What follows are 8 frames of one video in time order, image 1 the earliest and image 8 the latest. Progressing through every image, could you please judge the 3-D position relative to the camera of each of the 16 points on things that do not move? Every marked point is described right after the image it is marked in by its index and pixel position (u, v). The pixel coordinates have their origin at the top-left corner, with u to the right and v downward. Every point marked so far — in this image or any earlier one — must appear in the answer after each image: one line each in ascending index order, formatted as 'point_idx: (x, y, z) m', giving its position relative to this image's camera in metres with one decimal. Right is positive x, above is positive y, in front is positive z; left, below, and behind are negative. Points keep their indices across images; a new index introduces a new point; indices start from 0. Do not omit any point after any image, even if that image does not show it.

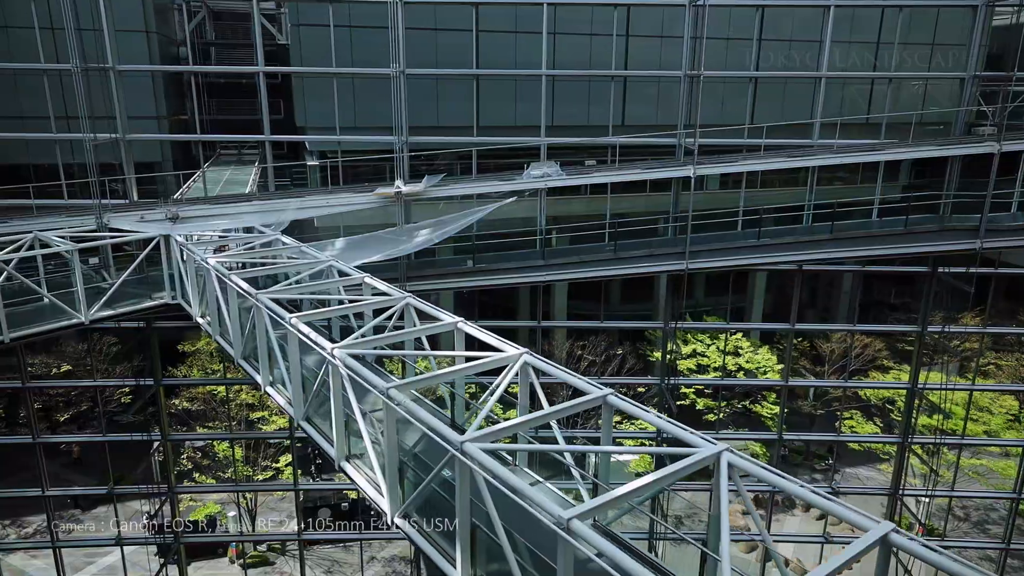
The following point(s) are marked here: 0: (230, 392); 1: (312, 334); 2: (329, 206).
0: (-6.1, -2.3, +14.4) m
1: (-1.7, -0.4, +5.8) m
2: (-2.7, +1.2, +10.0) m
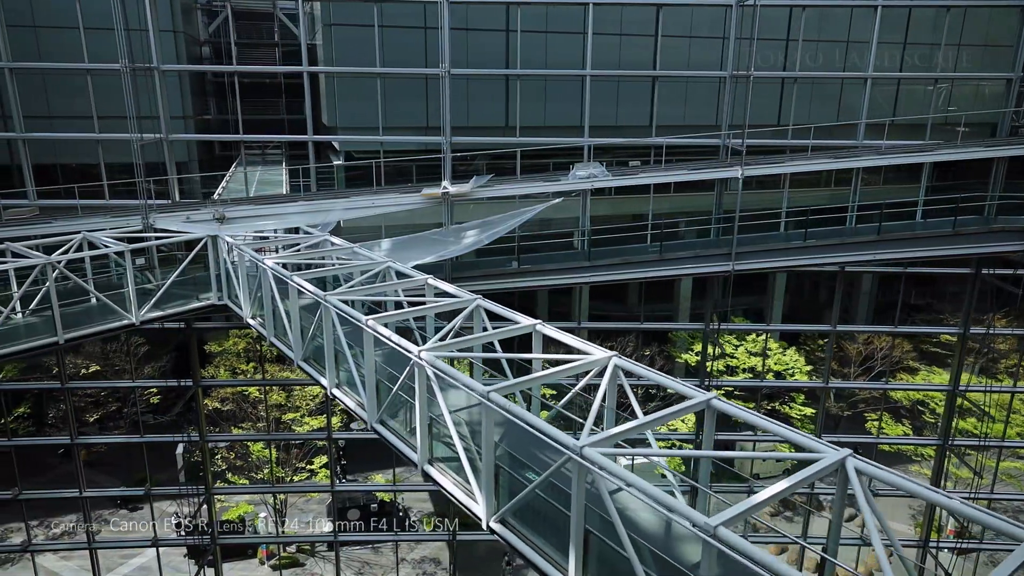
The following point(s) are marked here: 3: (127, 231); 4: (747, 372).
0: (-5.4, -2.3, +14.4) m
1: (-1.0, -0.4, +5.8) m
2: (-2.0, +1.2, +10.0) m
3: (-5.4, +0.8, +9.3) m
4: (+5.5, -2.0, +15.7) m
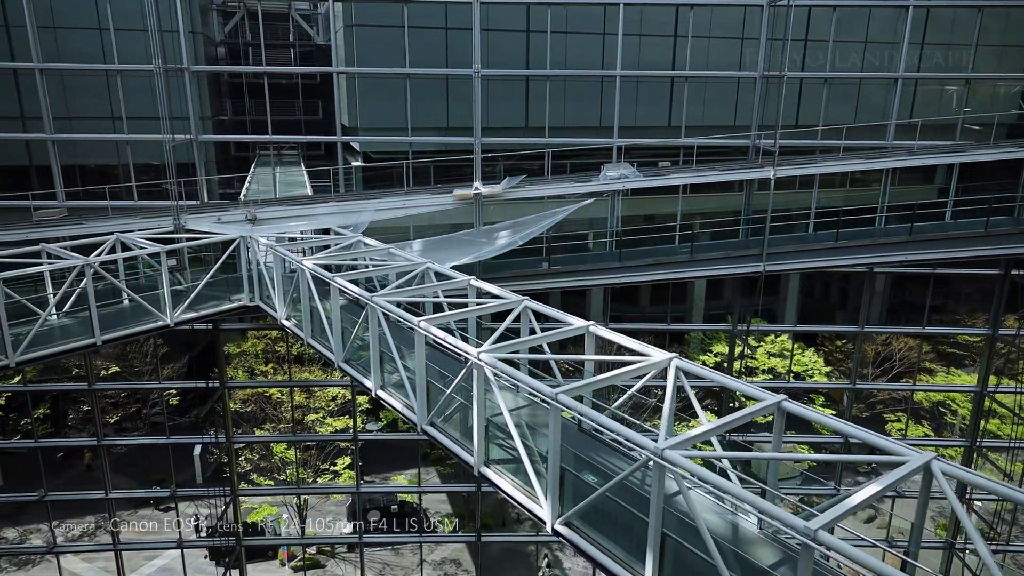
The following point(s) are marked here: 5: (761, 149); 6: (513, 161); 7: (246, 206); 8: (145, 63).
0: (-4.9, -2.3, +14.4) m
1: (-0.5, -0.4, +5.8) m
2: (-1.6, +1.2, +9.9) m
3: (-4.9, +0.8, +9.3) m
4: (+6.0, -2.0, +15.6) m
5: (+5.4, +2.9, +13.9) m
6: (0.0, +2.6, +13.9) m
7: (-4.0, +1.2, +10.1) m
8: (-7.5, +4.5, +13.4) m
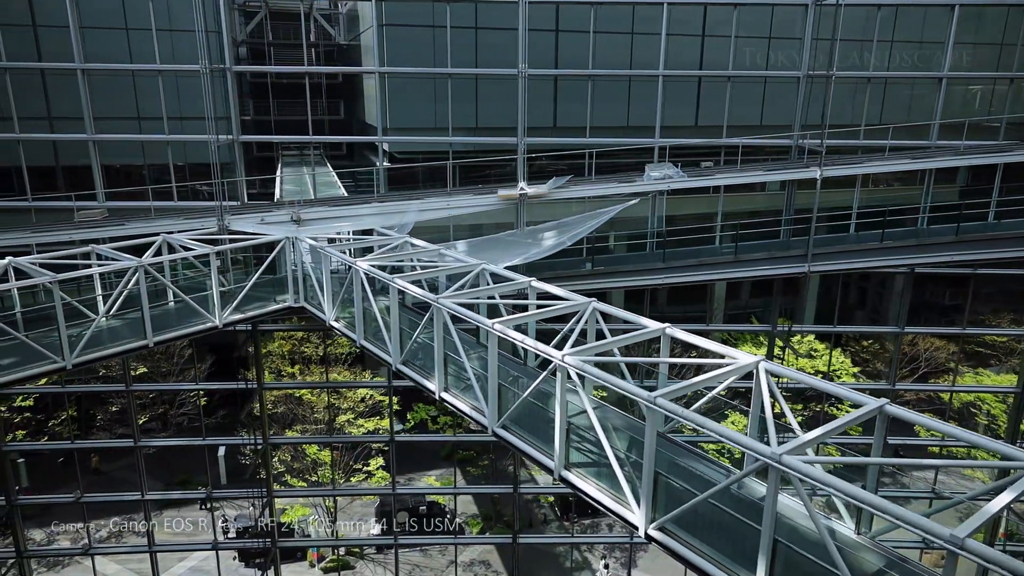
0: (-4.3, -2.3, +14.3) m
1: (+0.1, -0.4, +5.7) m
2: (-0.9, +1.2, +9.9) m
3: (-4.3, +0.8, +9.3) m
4: (+6.6, -2.0, +15.6) m
5: (+6.1, +2.9, +13.8) m
6: (+0.7, +2.6, +13.8) m
7: (-3.4, +1.2, +10.1) m
8: (-6.9, +4.5, +13.3) m
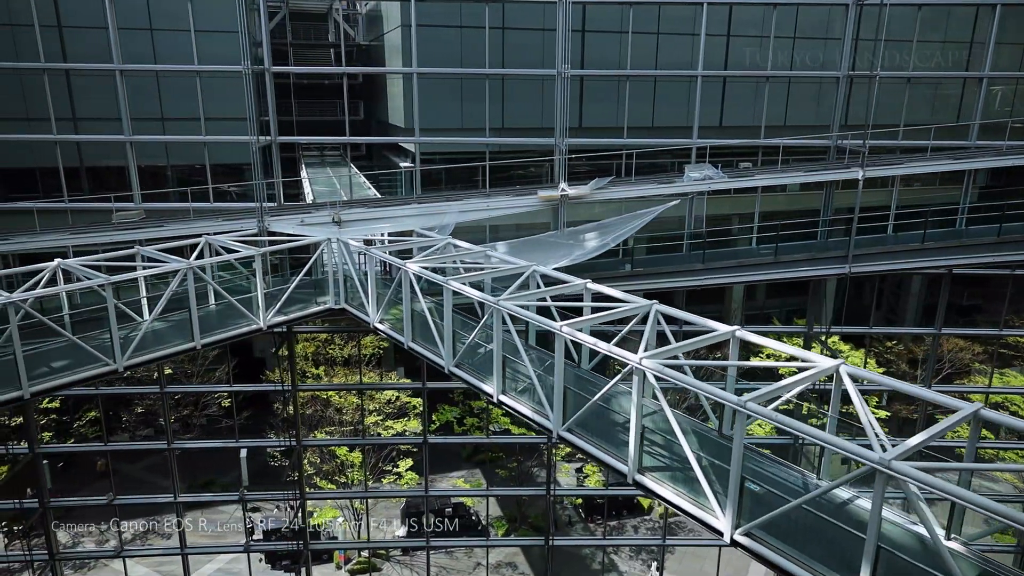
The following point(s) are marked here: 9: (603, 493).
0: (-3.7, -2.3, +14.3) m
1: (+0.7, -0.5, +5.7) m
2: (-0.3, +1.2, +9.9) m
3: (-3.7, +0.7, +9.2) m
4: (+7.2, -2.0, +15.5) m
5: (+6.7, +2.8, +13.8) m
6: (+1.3, +2.6, +13.8) m
7: (-2.8, +1.2, +10.0) m
8: (-6.3, +4.5, +13.3) m
9: (+2.0, -4.5, +14.7) m
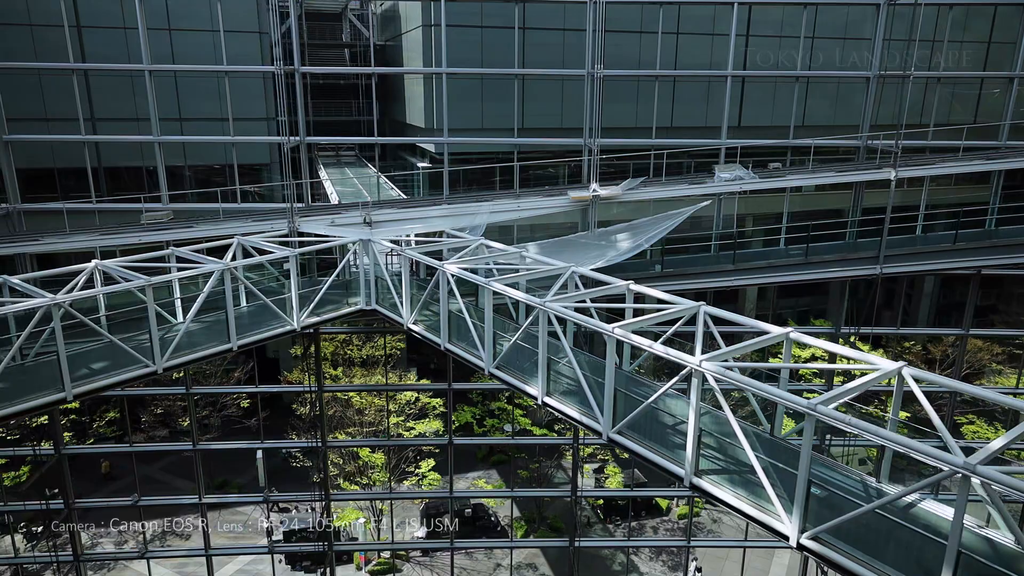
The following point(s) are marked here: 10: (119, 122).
0: (-3.2, -2.4, +14.3) m
1: (+1.1, -0.5, +5.6) m
2: (+0.1, +1.1, +9.8) m
3: (-3.2, +0.7, +9.2) m
4: (+7.7, -2.0, +15.5) m
5: (+7.1, +2.8, +13.7) m
6: (+1.7, +2.6, +13.8) m
7: (-2.3, +1.2, +10.0) m
8: (-5.8, +4.5, +13.2) m
9: (+2.5, -4.5, +14.7) m
10: (-7.7, +3.3, +13.3) m
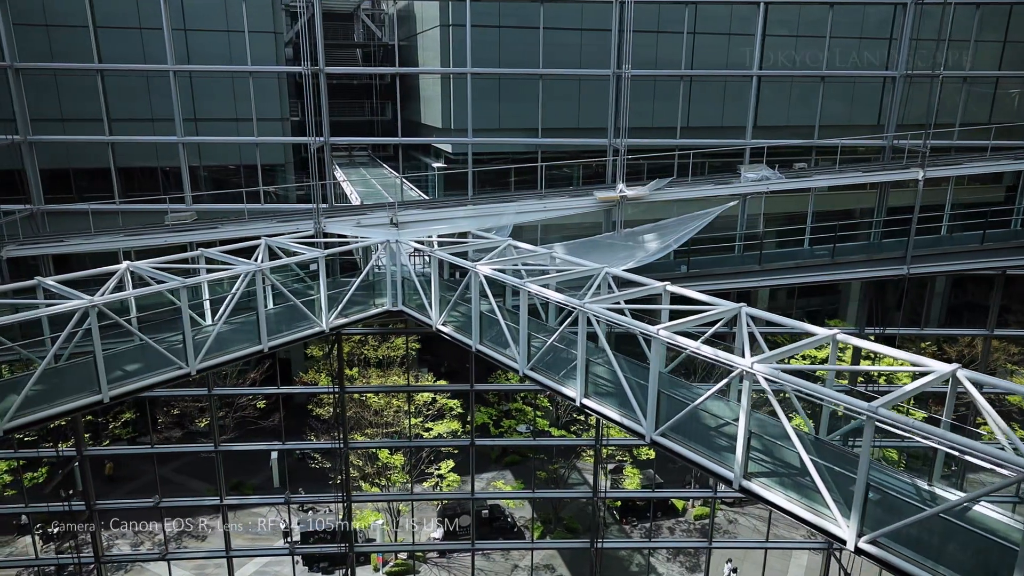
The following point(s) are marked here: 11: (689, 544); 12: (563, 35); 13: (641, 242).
0: (-2.8, -2.4, +14.2) m
1: (+1.5, -0.5, +5.6) m
2: (+0.5, +1.1, +9.8) m
3: (-2.9, +0.7, +9.2) m
4: (+8.1, -2.0, +15.4) m
5: (+7.5, +2.8, +13.7) m
6: (+2.1, +2.6, +13.7) m
7: (-2.0, +1.2, +10.0) m
8: (-5.4, +4.4, +13.2) m
9: (+2.8, -4.5, +14.6) m
10: (-7.3, +3.3, +13.3) m
11: (+3.9, -5.6, +14.7) m
12: (+0.9, +5.2, +13.6) m
13: (+1.8, +0.7, +9.3) m
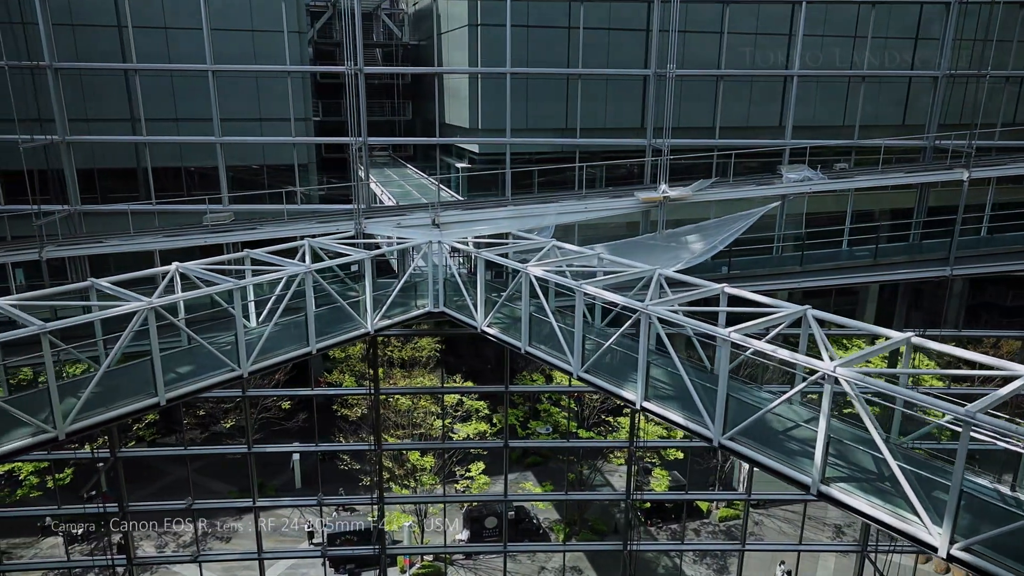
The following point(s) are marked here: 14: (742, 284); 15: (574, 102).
0: (-2.2, -2.4, +14.2) m
1: (+2.1, -0.5, +5.5) m
2: (+1.1, +1.1, +9.7) m
3: (-2.3, +0.7, +9.1) m
4: (+8.7, -2.0, +15.4) m
5: (+8.1, +2.8, +13.6) m
6: (+2.7, +2.6, +13.7) m
7: (-1.4, +1.2, +9.9) m
8: (-4.9, +4.4, +13.2) m
9: (+3.4, -4.5, +14.5) m
10: (-6.7, +3.3, +13.2) m
11: (+4.5, -5.6, +14.6) m
12: (+1.5, +5.1, +13.6) m
13: (+2.4, +0.6, +9.3) m
14: (+3.4, +0.1, +9.9) m
15: (+1.2, +3.9, +13.9) m
